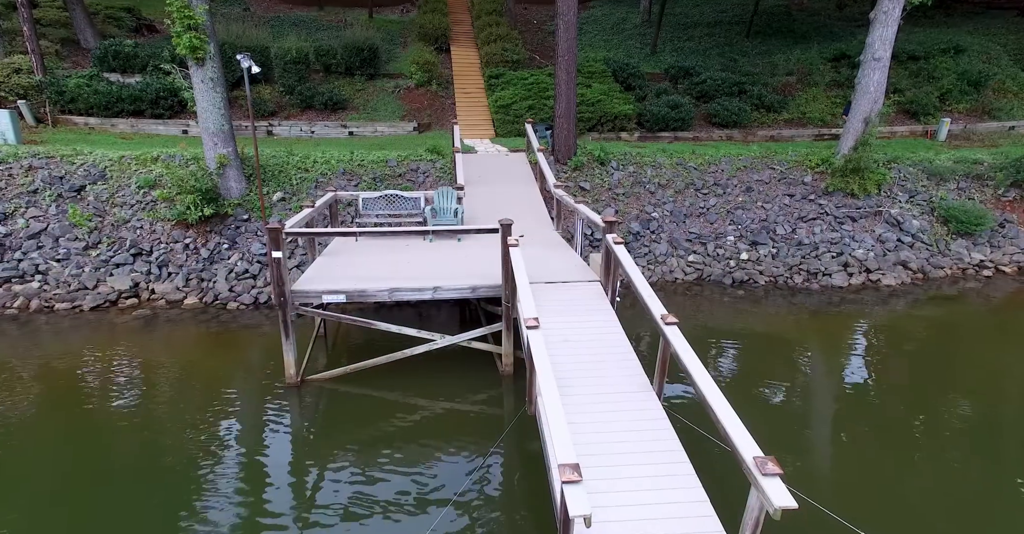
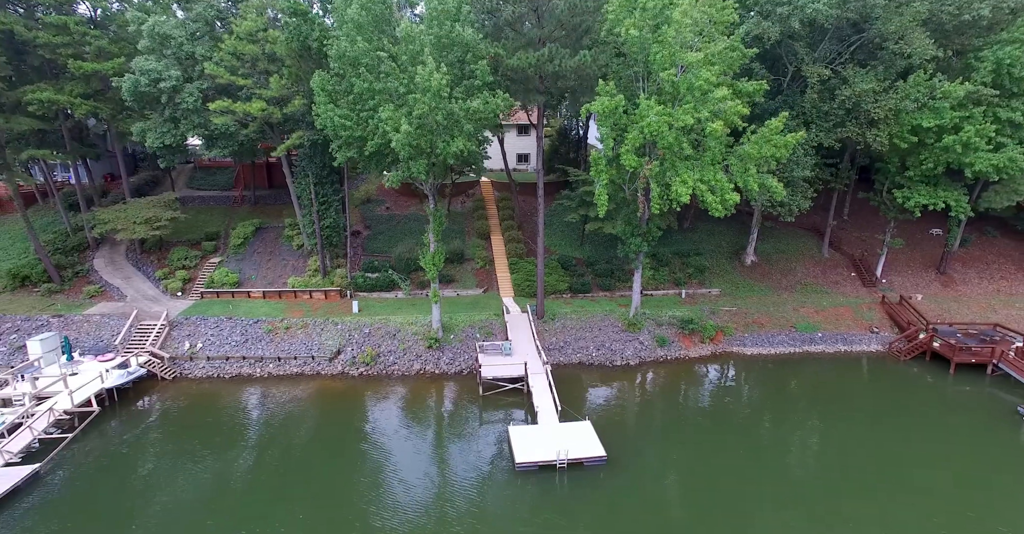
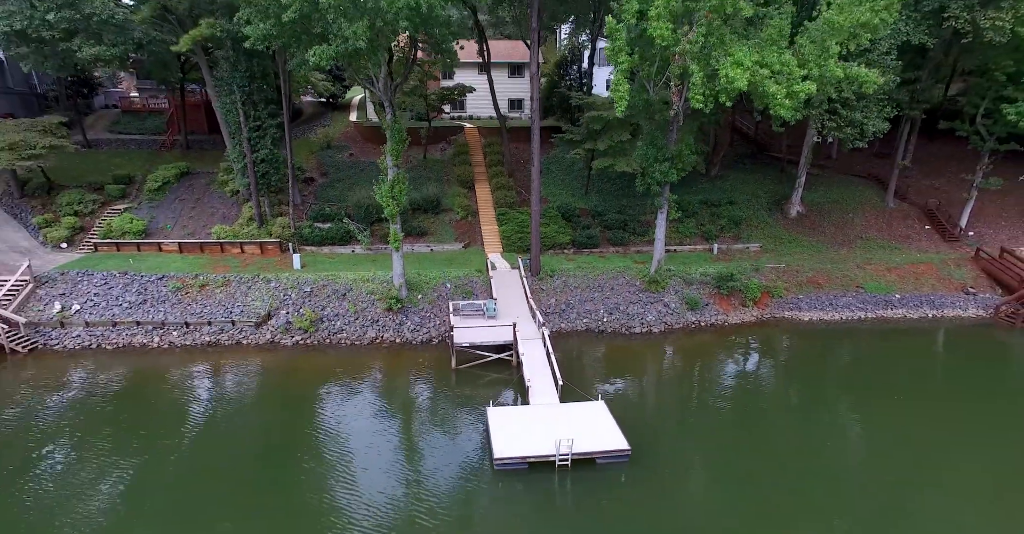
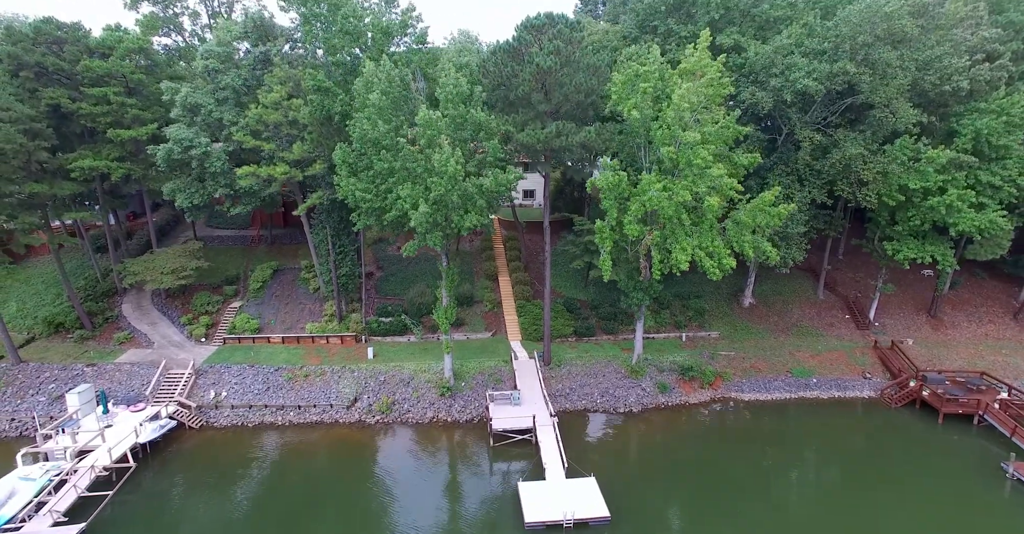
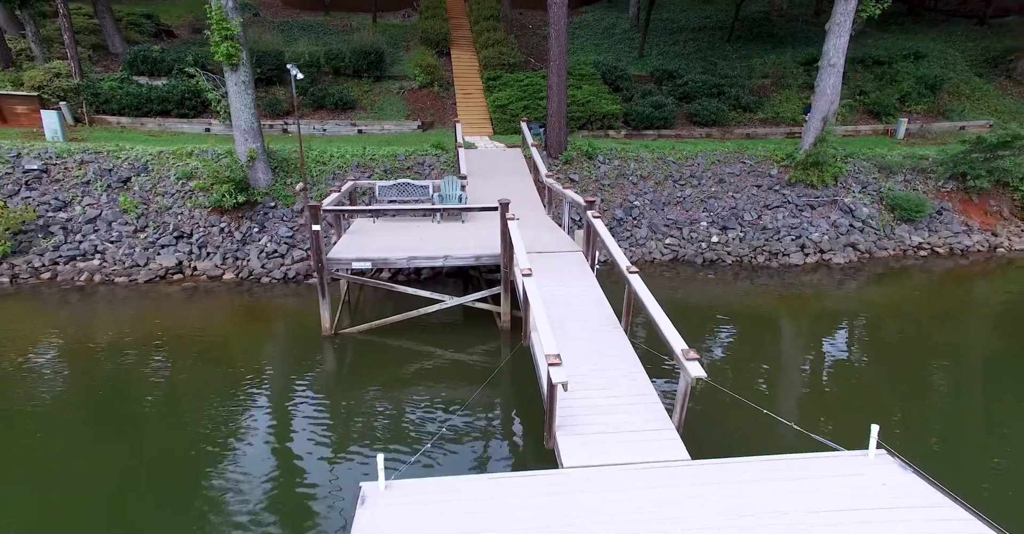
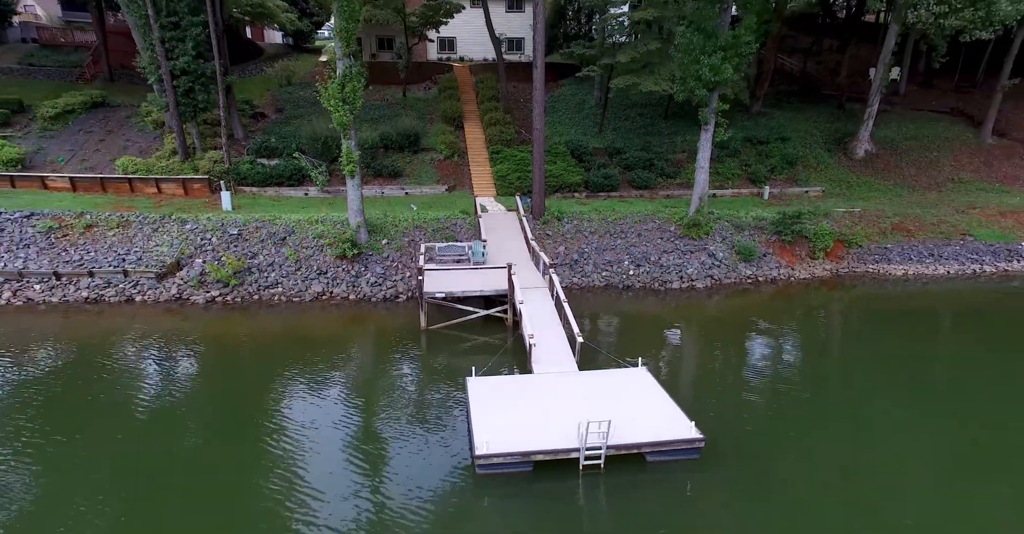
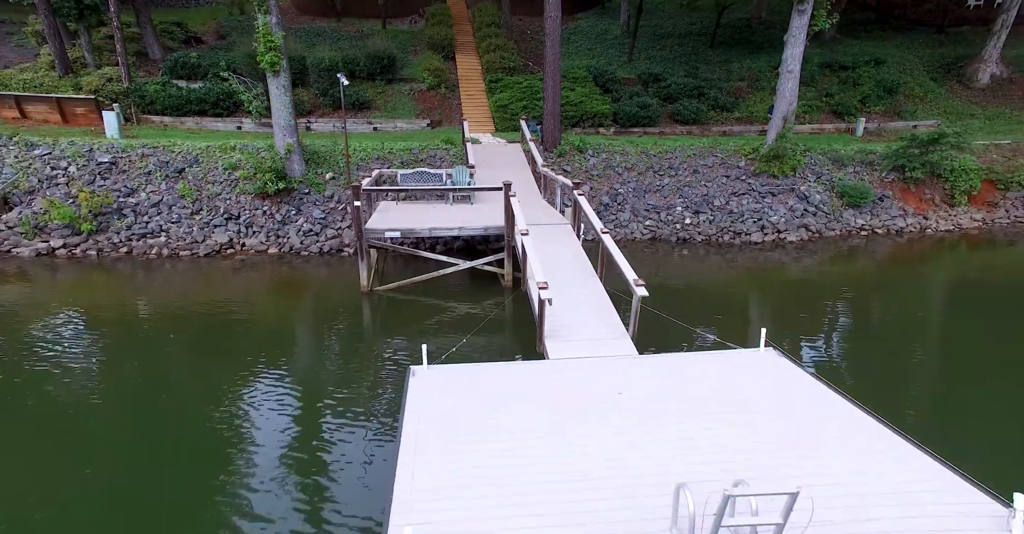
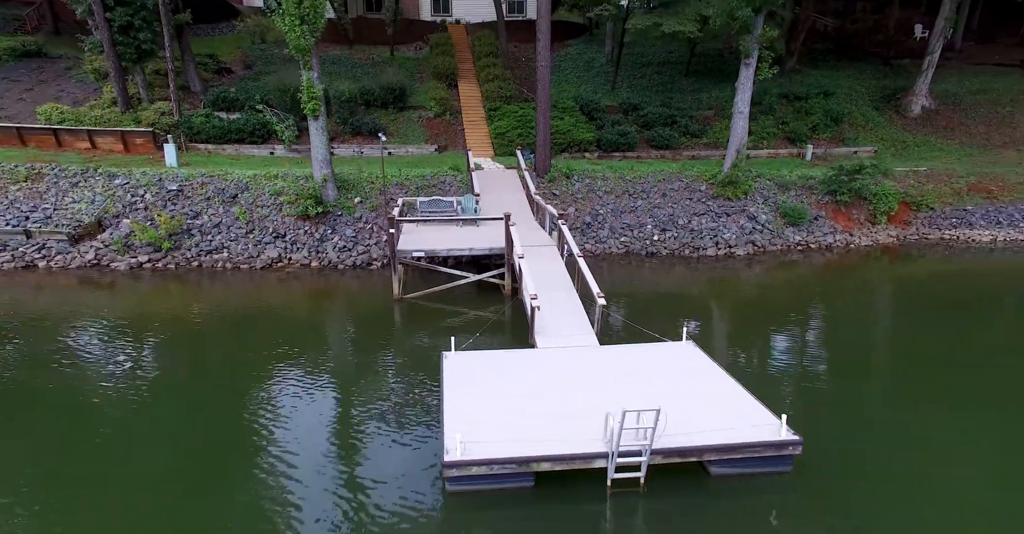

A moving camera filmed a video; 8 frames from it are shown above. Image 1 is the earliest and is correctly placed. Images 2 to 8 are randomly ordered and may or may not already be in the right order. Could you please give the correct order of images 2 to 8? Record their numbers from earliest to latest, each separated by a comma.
5, 7, 8, 6, 3, 2, 4
